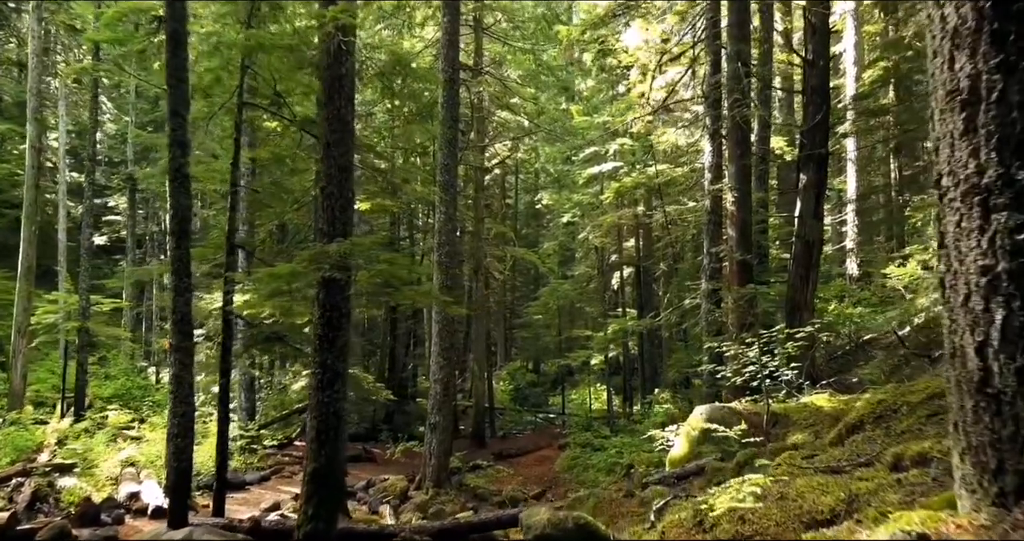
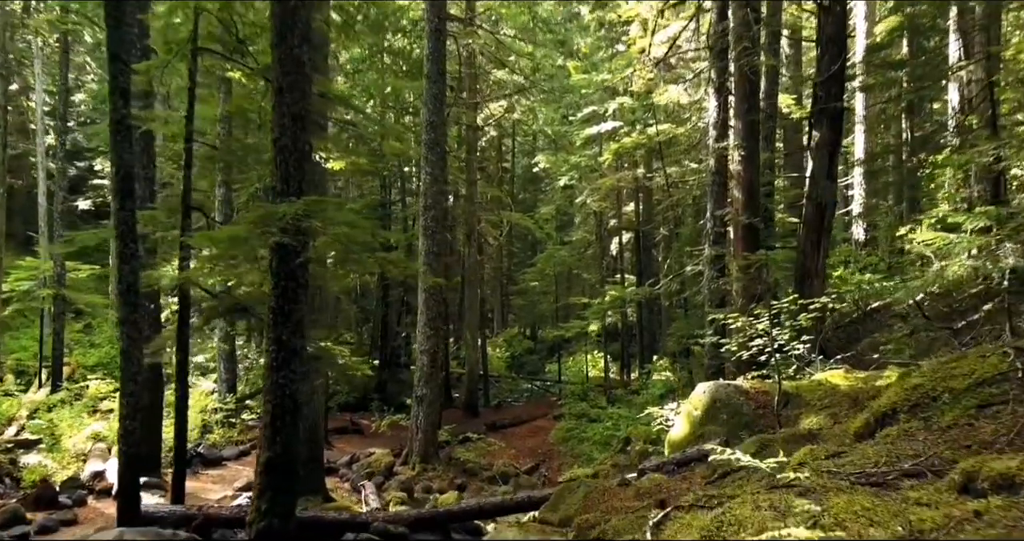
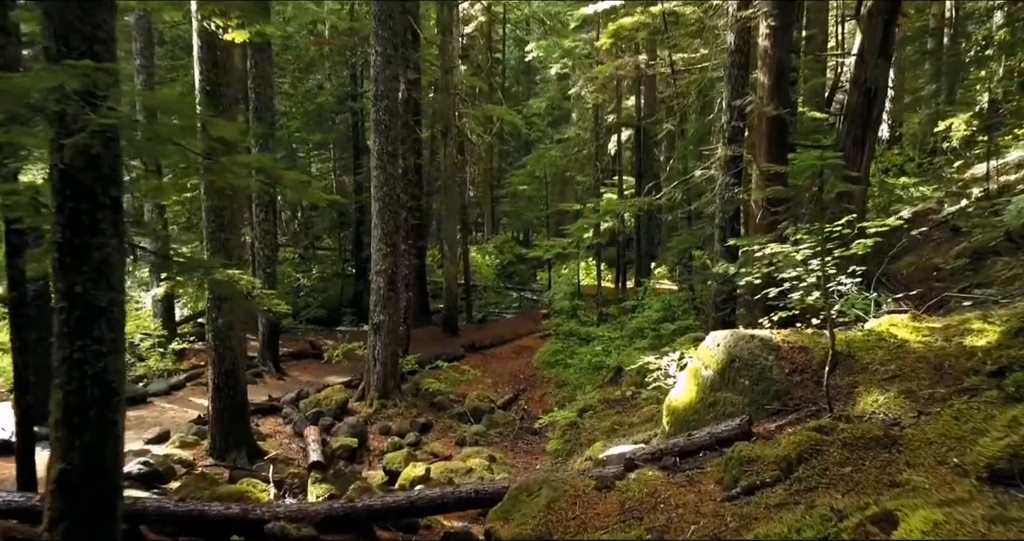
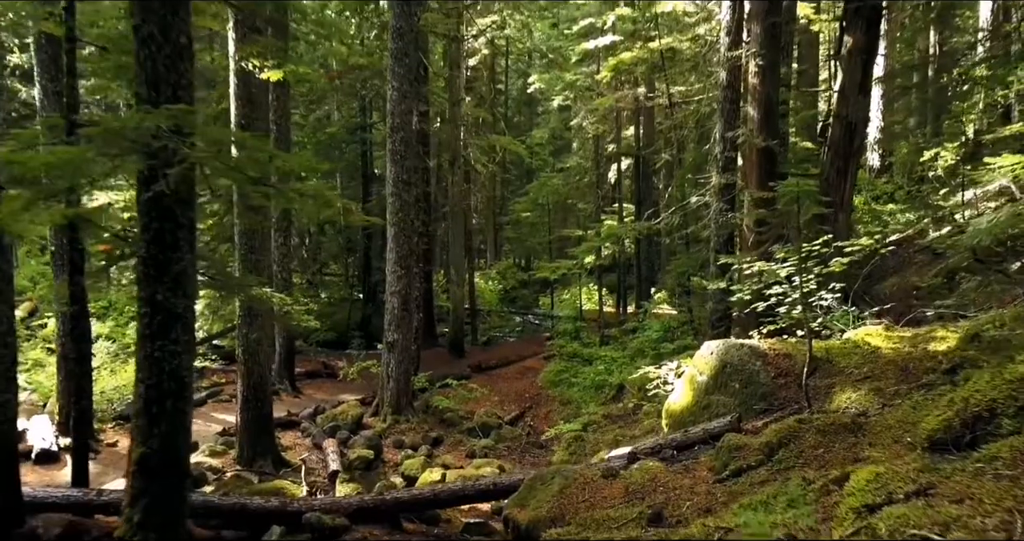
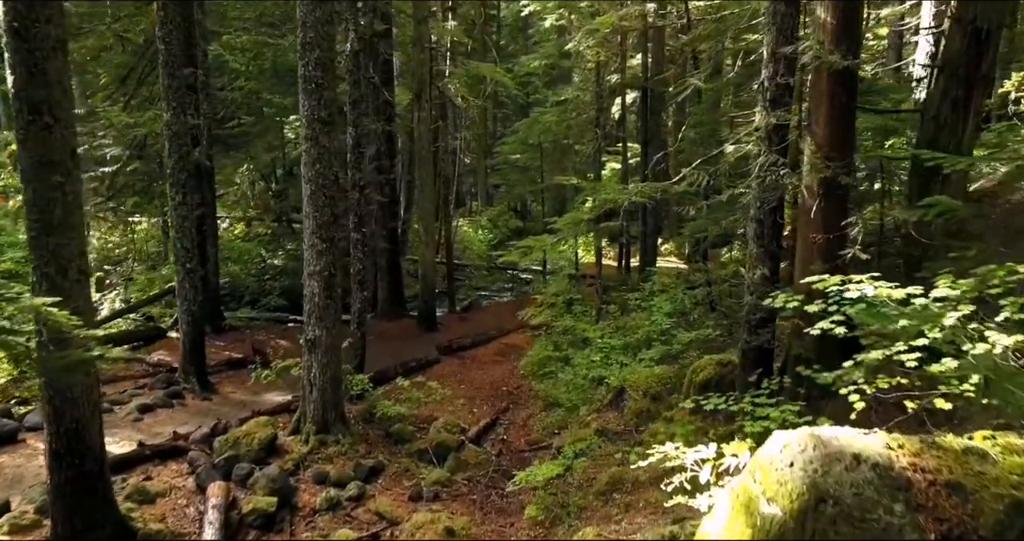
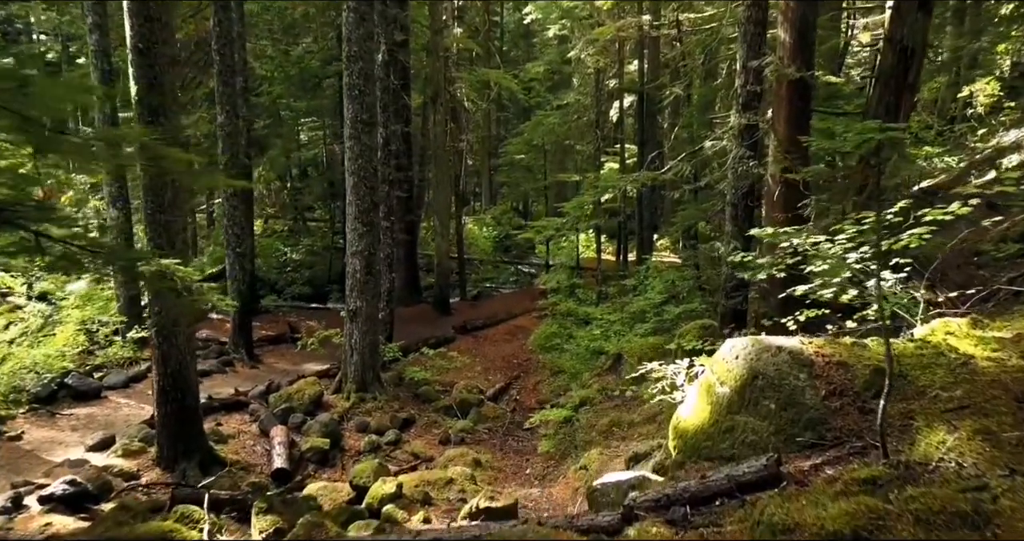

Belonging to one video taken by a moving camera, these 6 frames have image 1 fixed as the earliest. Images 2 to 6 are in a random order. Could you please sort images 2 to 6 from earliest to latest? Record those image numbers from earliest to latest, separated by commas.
2, 4, 3, 6, 5
